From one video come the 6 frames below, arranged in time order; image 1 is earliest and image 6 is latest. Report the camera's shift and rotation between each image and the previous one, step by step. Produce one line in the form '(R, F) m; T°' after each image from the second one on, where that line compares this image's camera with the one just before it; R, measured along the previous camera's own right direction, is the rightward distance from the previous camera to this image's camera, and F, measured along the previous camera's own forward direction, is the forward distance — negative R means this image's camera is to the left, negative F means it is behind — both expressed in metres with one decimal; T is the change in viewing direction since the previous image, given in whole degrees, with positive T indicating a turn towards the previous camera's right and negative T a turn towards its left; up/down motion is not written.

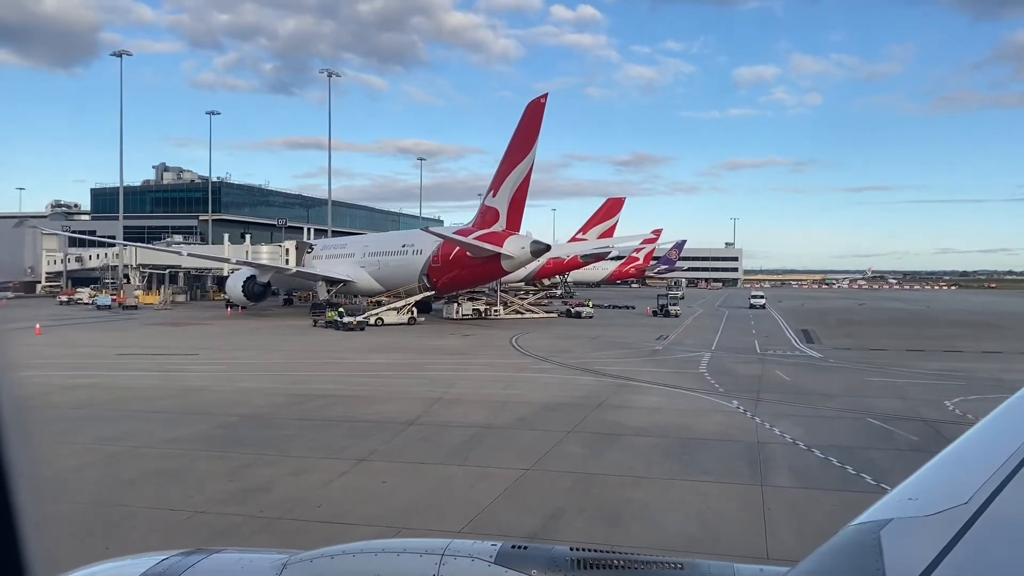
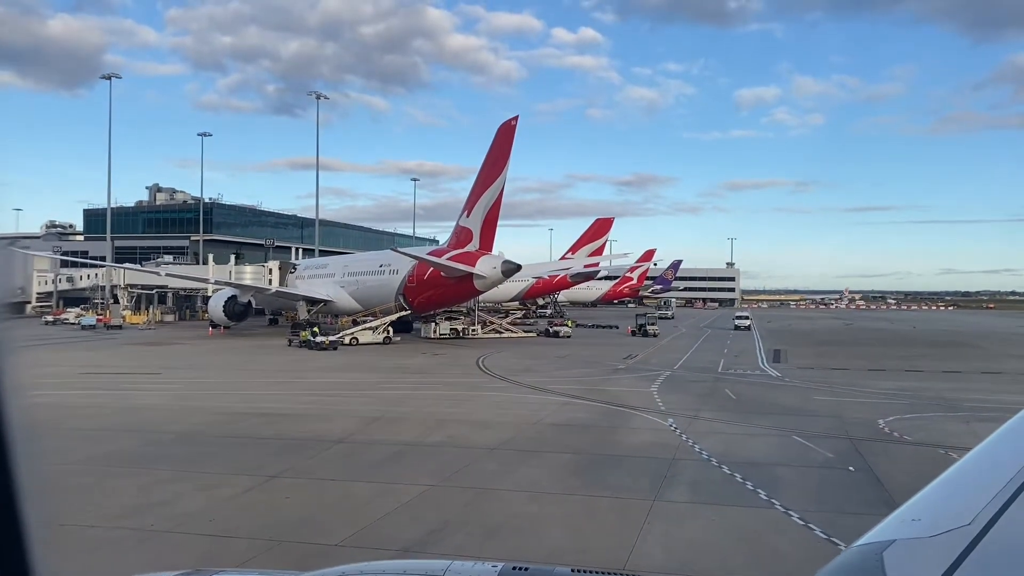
(+1.3, -0.3) m; 0°
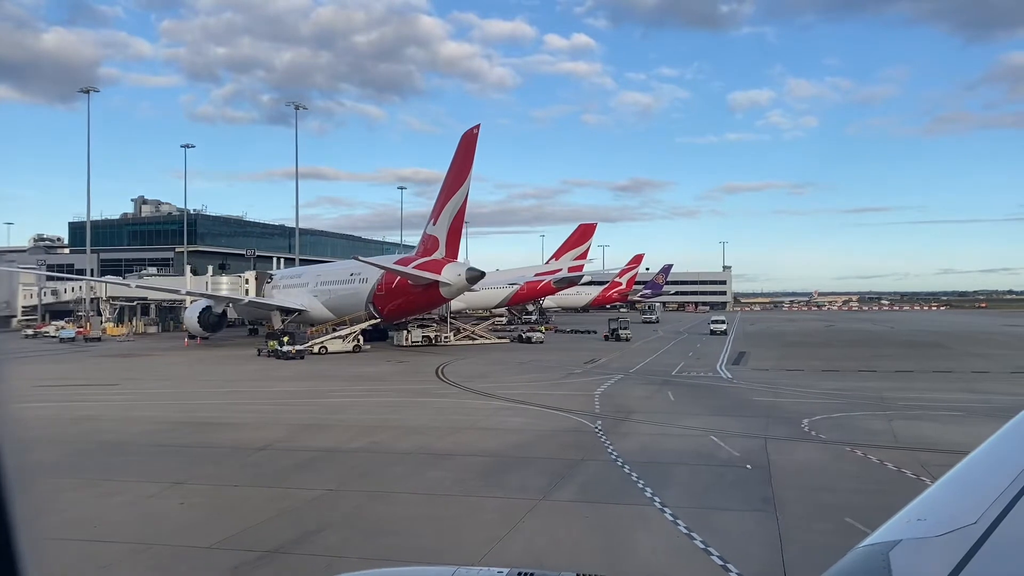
(+1.5, -0.3) m; 0°
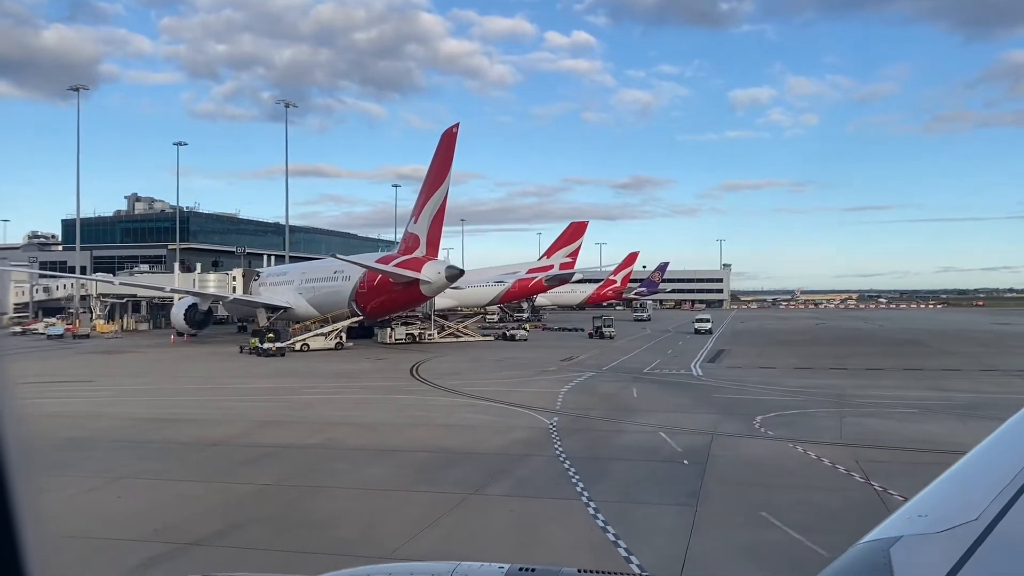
(+0.9, -0.2) m; 0°
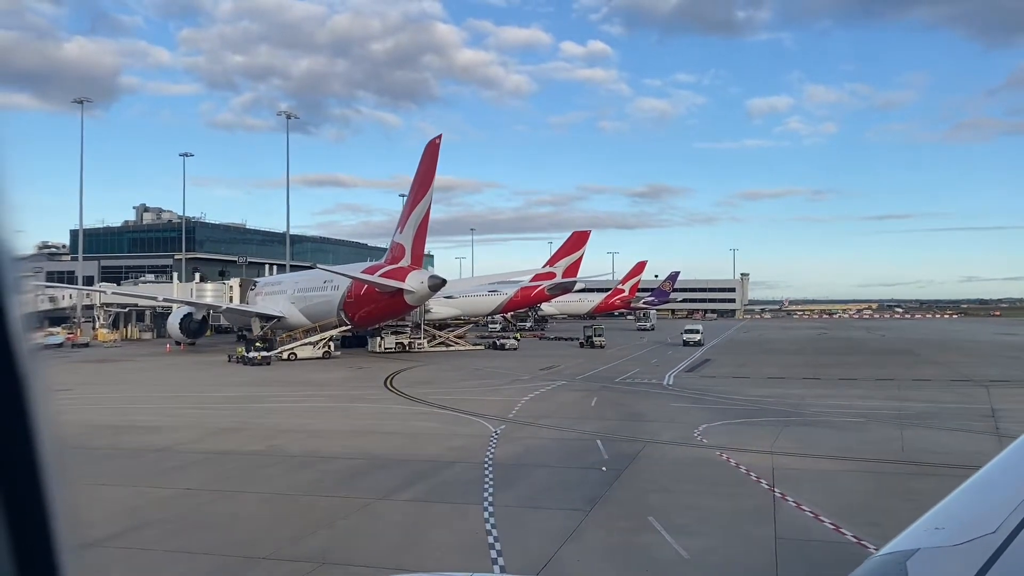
(+1.5, -0.3) m; -1°
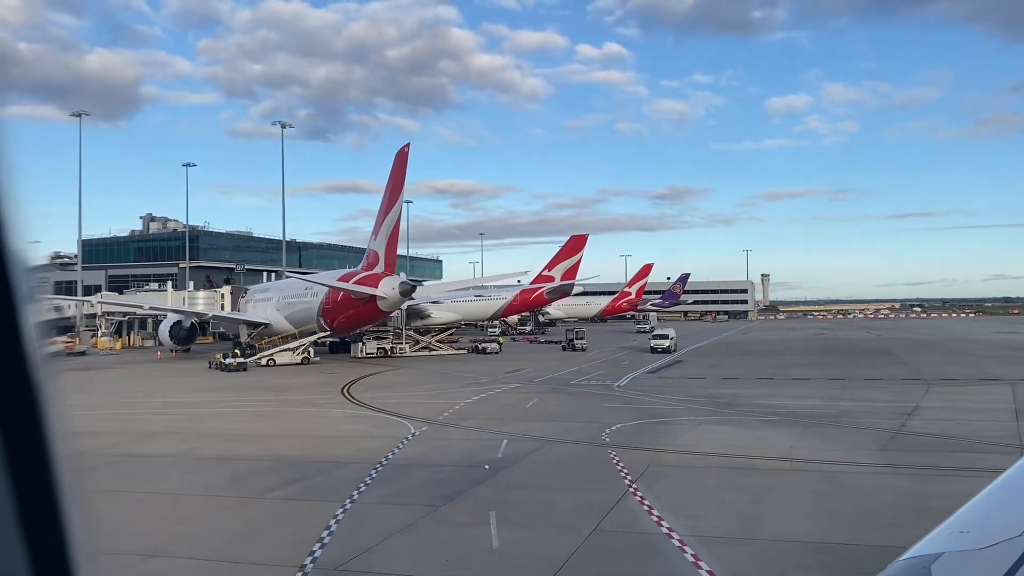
(+2.3, -0.4) m; -1°
